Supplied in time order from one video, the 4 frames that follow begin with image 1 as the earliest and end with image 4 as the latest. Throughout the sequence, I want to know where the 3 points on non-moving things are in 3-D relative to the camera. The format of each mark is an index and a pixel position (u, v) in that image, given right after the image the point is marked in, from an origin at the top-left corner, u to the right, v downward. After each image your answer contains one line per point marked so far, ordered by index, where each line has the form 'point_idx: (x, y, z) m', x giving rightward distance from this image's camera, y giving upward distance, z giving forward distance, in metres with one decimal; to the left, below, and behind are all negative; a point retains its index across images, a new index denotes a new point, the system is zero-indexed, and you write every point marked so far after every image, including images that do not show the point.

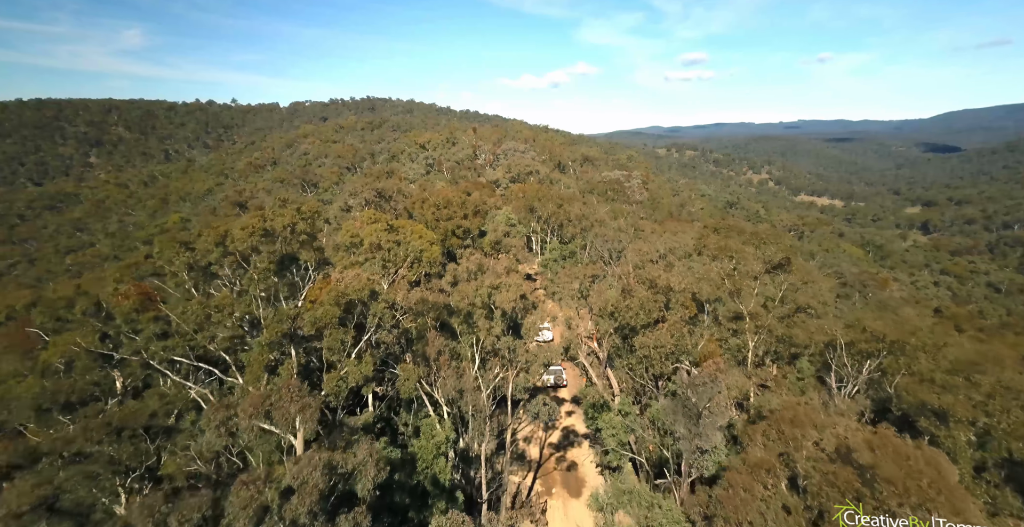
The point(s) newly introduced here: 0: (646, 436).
0: (+5.7, -7.3, +19.0) m
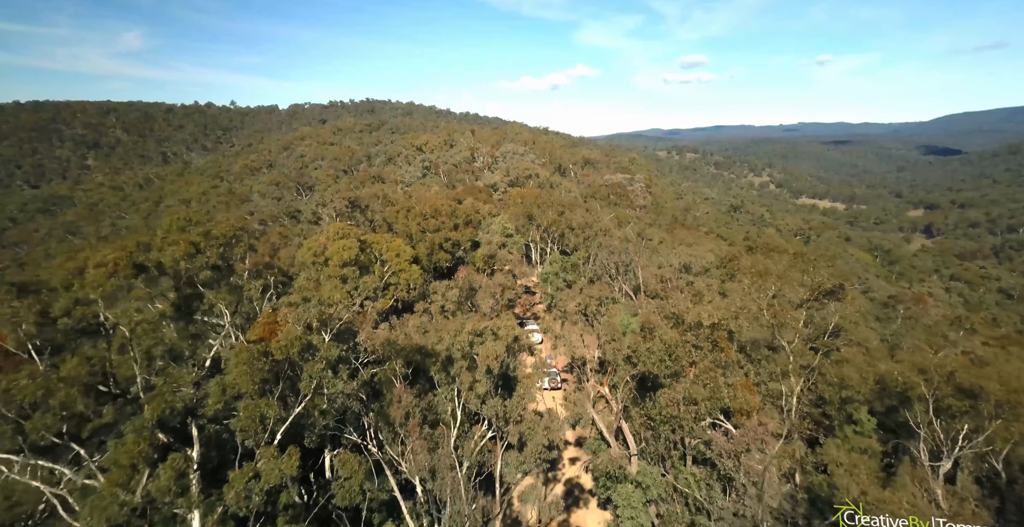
0: (+5.4, -8.4, +14.9) m
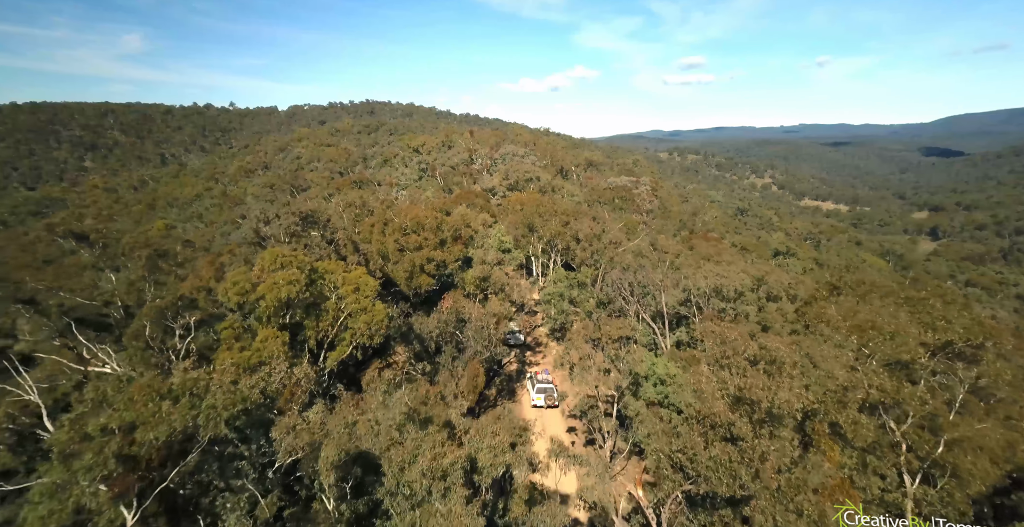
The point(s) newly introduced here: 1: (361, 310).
0: (+5.2, -9.8, +9.6) m
1: (-6.1, -1.8, +18.4) m
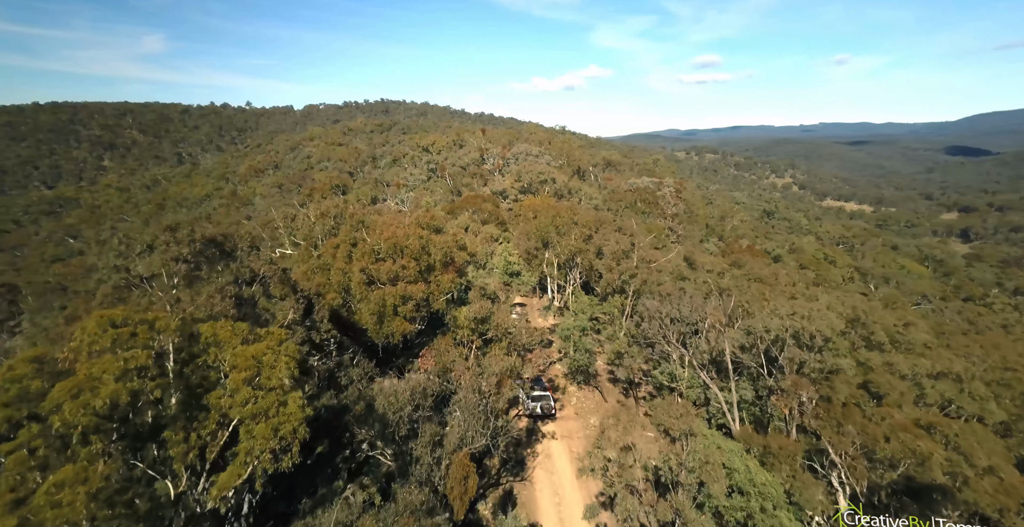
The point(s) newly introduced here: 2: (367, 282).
0: (+5.0, -11.5, +2.4) m
1: (-6.0, -3.4, +11.5) m
2: (-6.3, -0.8, +19.6) m
